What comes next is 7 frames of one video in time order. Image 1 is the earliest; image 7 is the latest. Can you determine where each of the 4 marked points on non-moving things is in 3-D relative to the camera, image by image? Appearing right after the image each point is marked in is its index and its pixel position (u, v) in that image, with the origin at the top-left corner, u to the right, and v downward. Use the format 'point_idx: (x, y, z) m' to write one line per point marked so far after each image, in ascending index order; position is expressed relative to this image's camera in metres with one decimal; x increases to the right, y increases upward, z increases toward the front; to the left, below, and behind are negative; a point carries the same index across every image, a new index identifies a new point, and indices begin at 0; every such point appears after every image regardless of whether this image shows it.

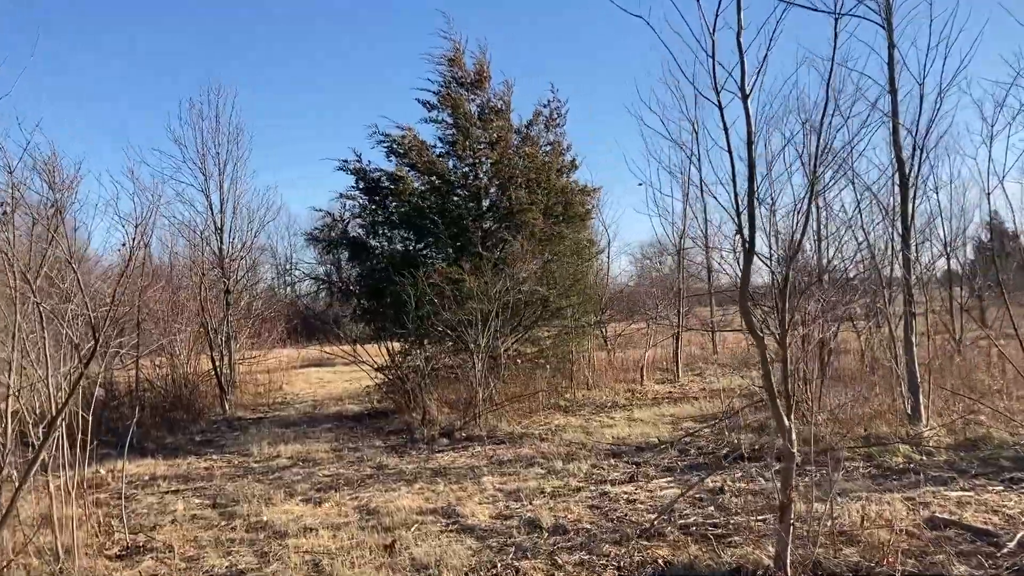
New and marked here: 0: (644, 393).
0: (+1.6, -1.3, +10.8) m
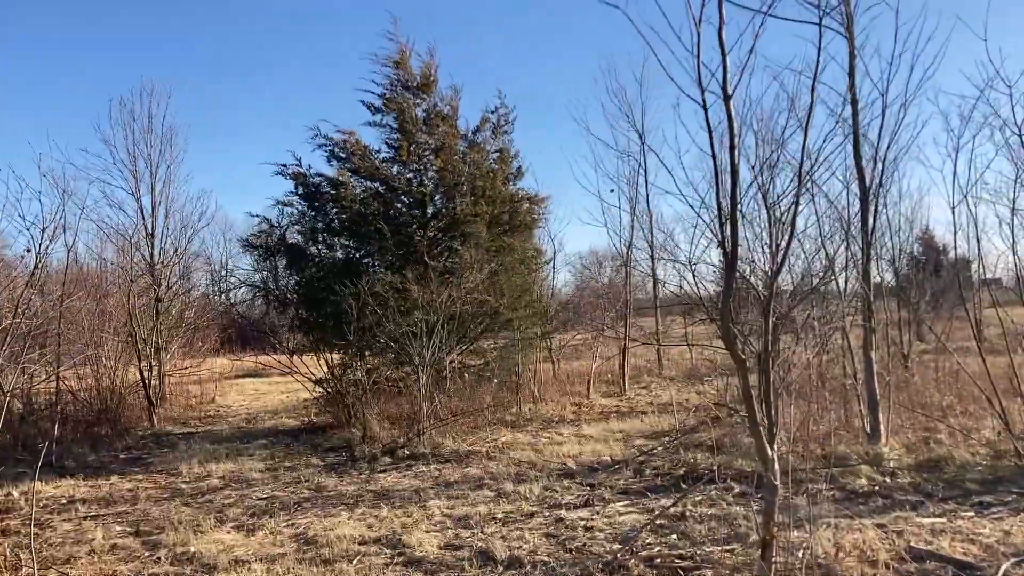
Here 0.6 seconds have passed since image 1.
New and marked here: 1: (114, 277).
0: (+0.9, -1.4, +10.6) m
1: (-5.0, +0.1, +11.3) m
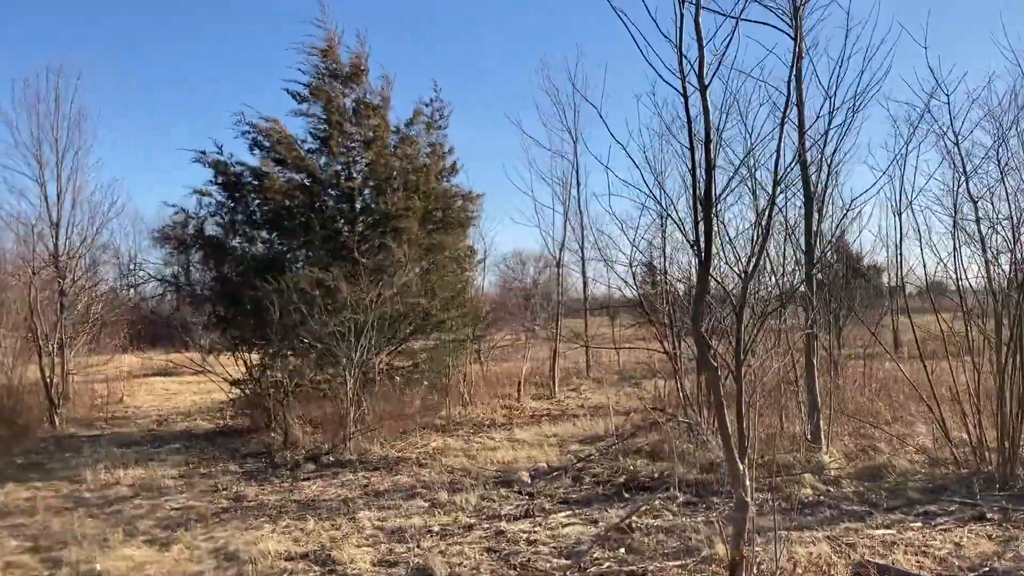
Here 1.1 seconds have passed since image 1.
0: (+0.1, -1.4, +10.4) m
1: (-5.8, +0.2, +10.6) m
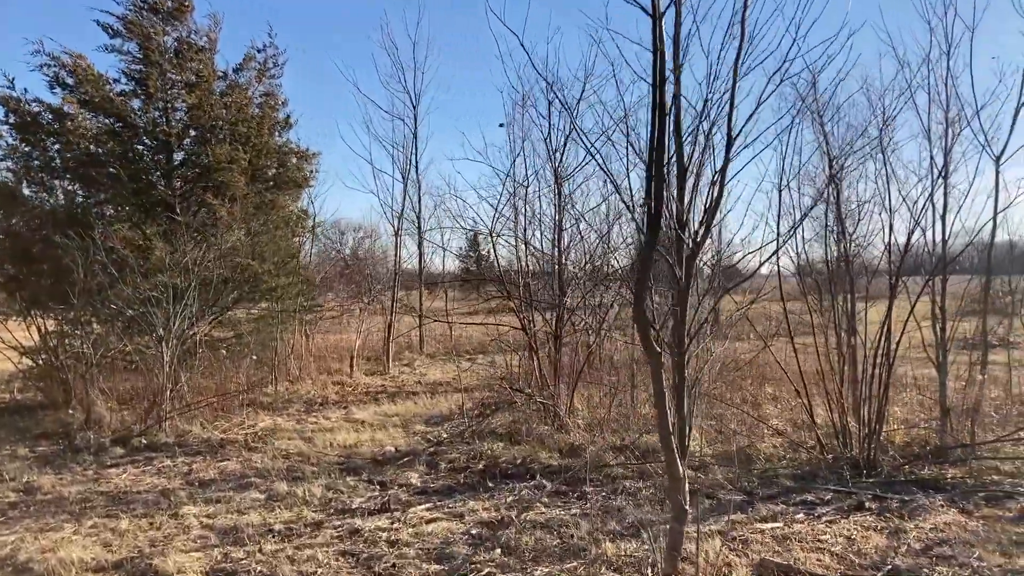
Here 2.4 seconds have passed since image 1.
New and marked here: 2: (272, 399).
0: (-1.7, -1.1, +9.8) m
1: (-7.4, +0.8, +8.7) m
2: (-2.3, -1.0, +8.6) m
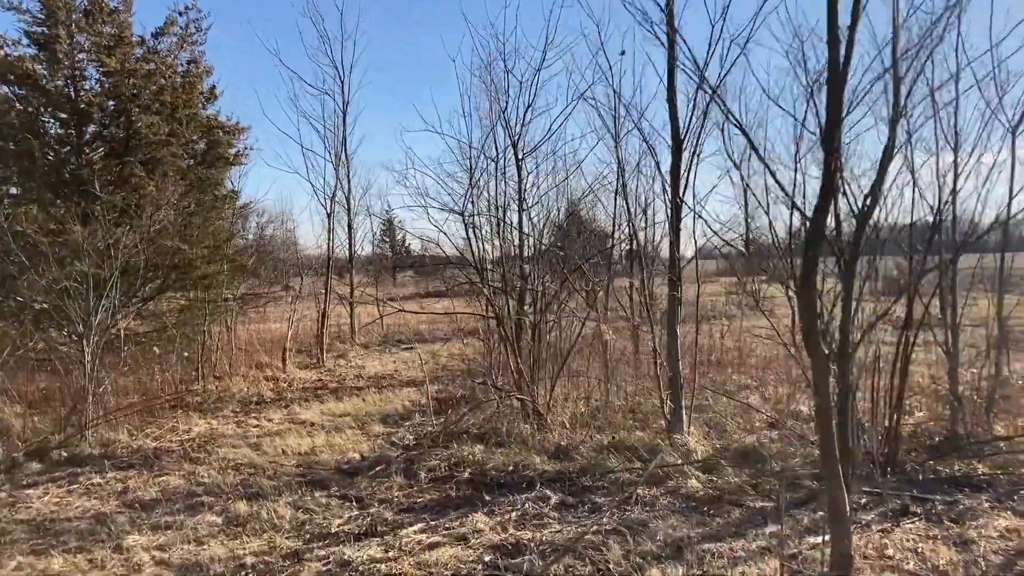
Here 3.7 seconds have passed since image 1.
0: (-2.2, -0.9, +9.0) m
1: (-7.8, +0.8, +7.3) m
2: (-2.7, -0.9, +7.8) m
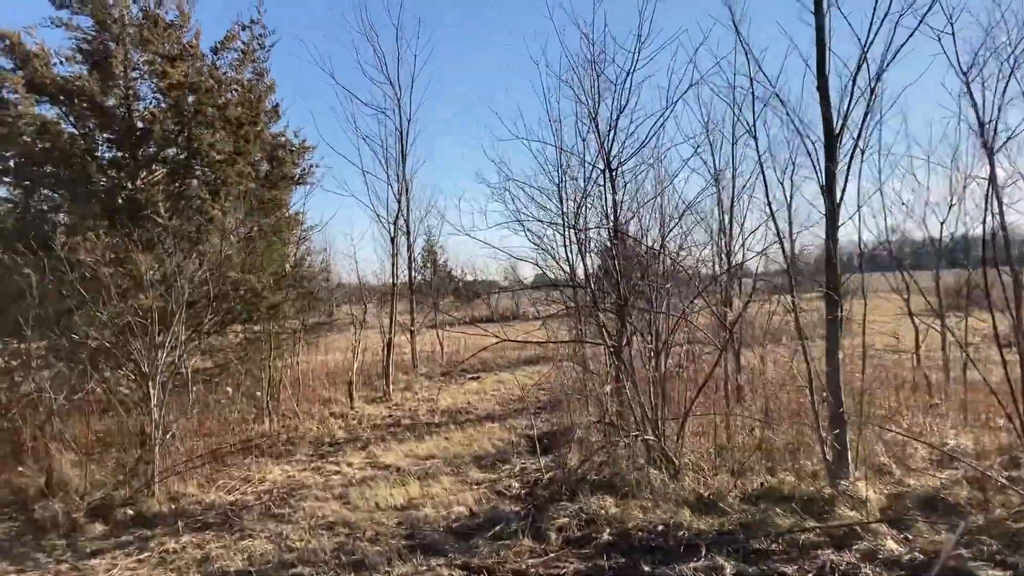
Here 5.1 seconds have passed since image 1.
0: (-1.4, -1.2, +8.3) m
1: (-7.1, +0.4, +6.9) m
2: (-1.9, -1.2, +7.1) m
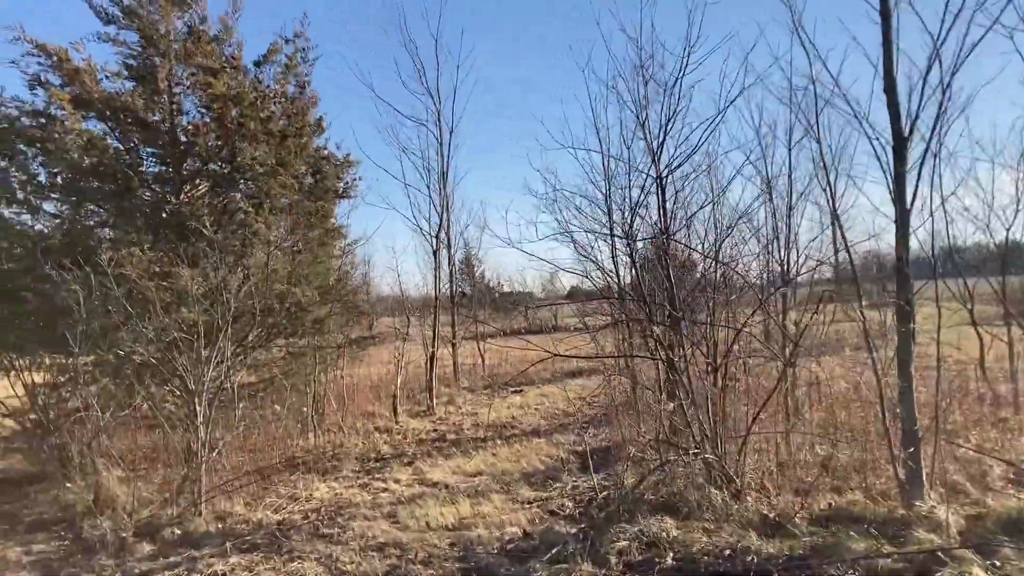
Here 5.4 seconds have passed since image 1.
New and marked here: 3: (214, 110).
0: (-1.0, -1.3, +8.2) m
1: (-6.8, +0.3, +7.0) m
2: (-1.5, -1.3, +7.0) m
3: (-2.2, +1.3, +6.6) m
